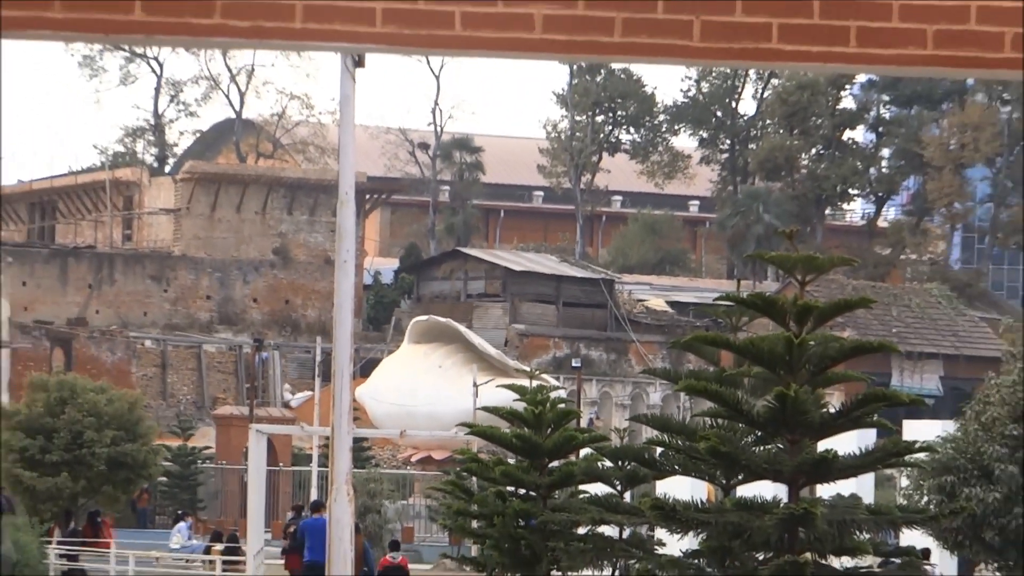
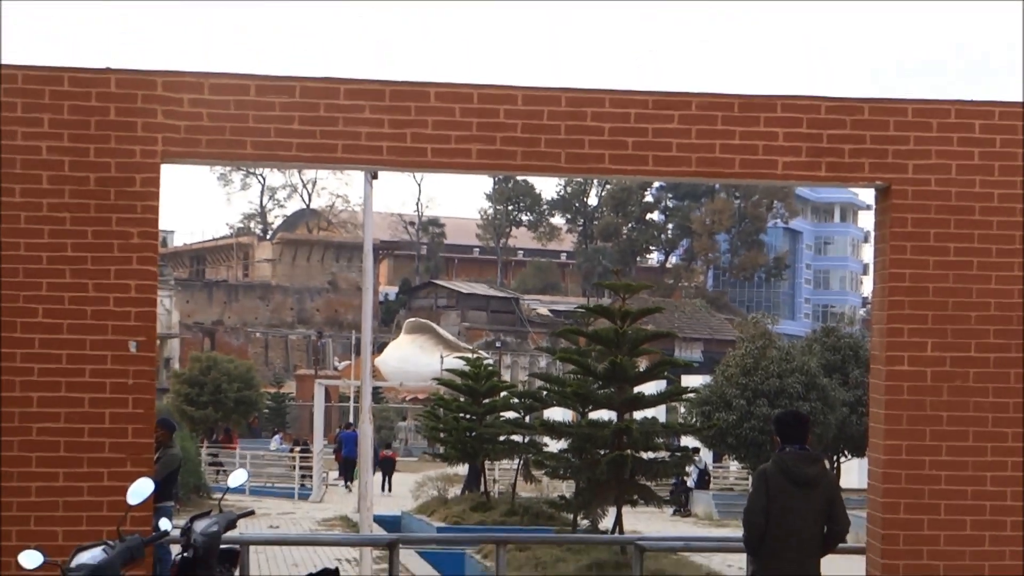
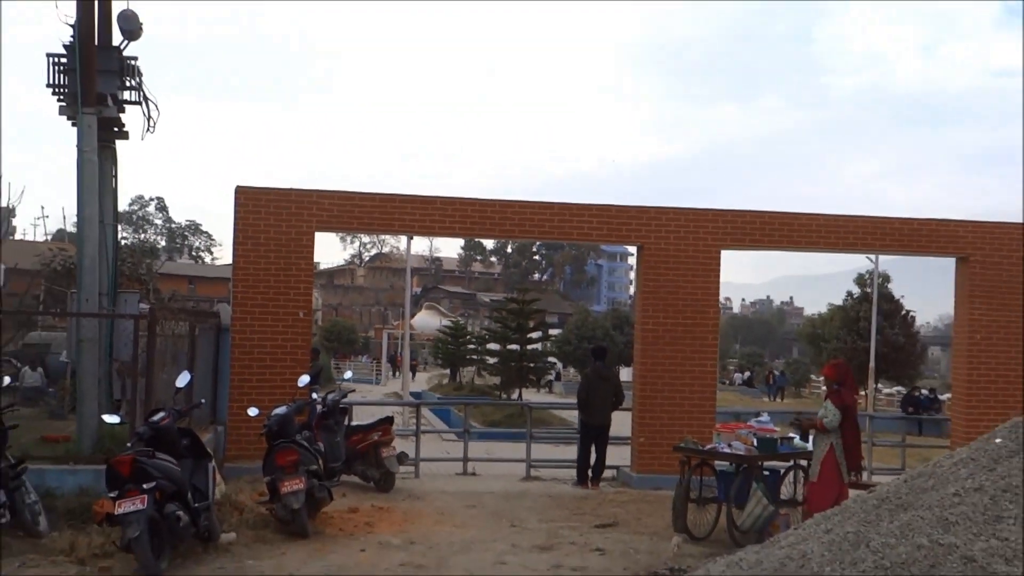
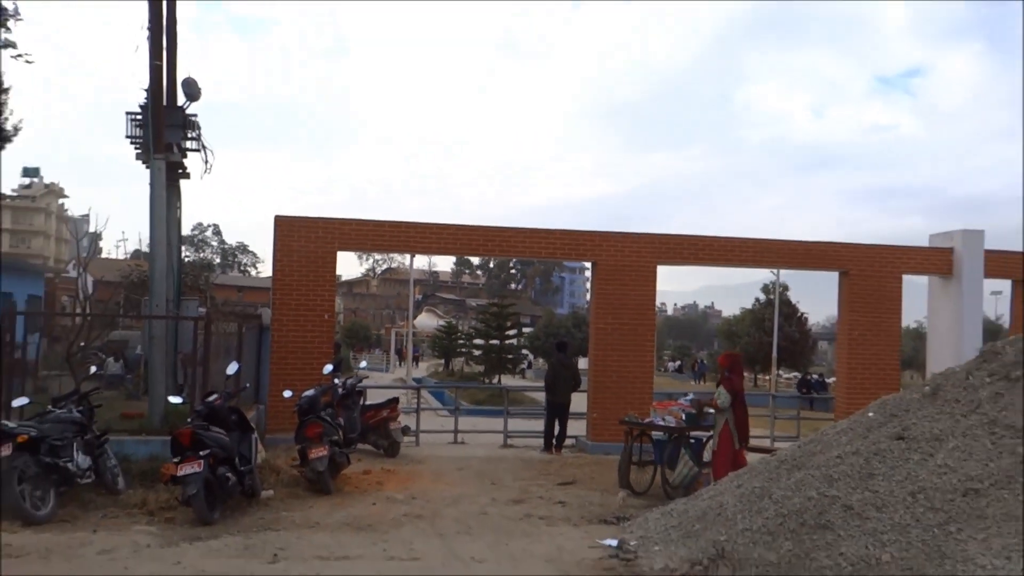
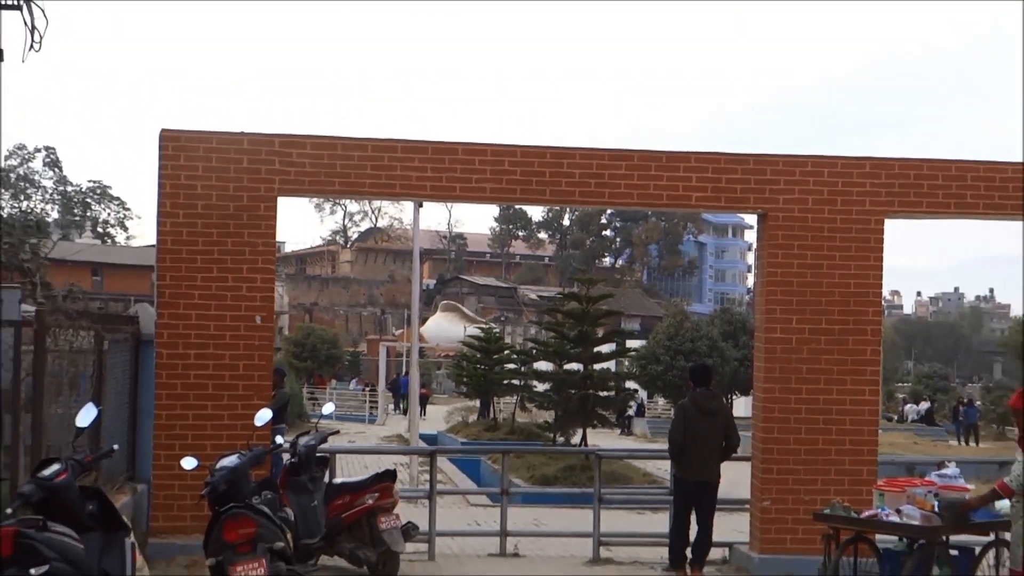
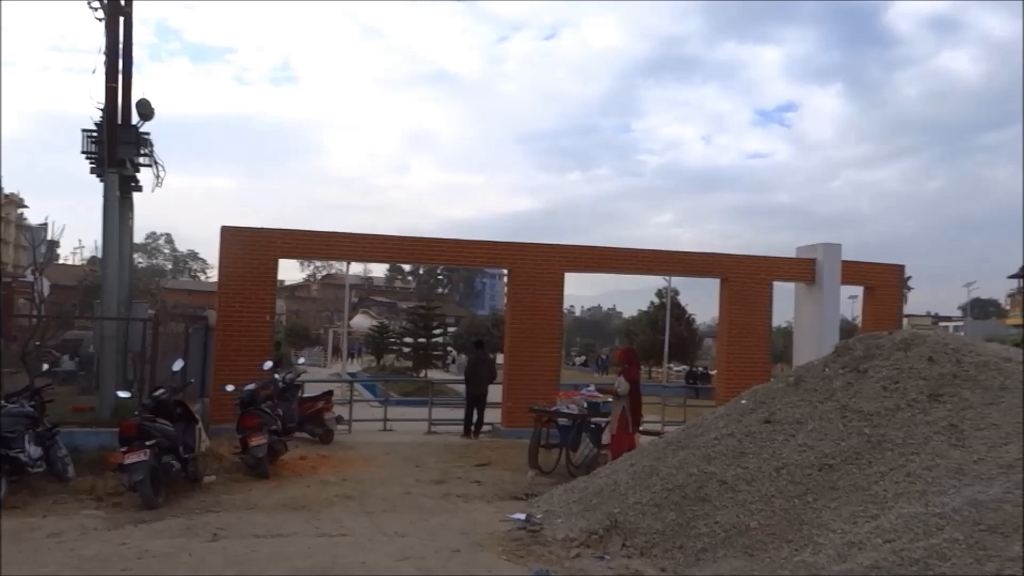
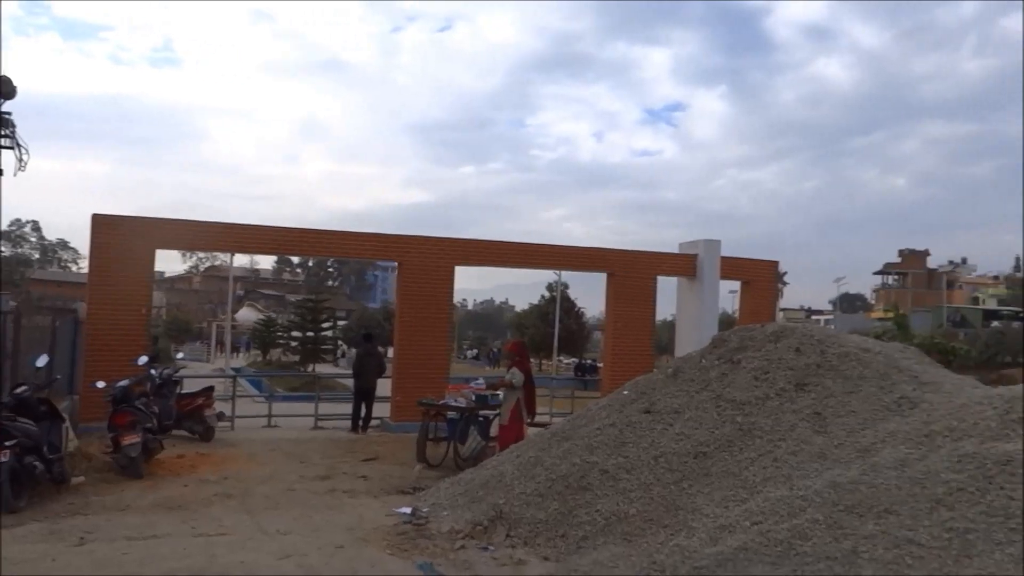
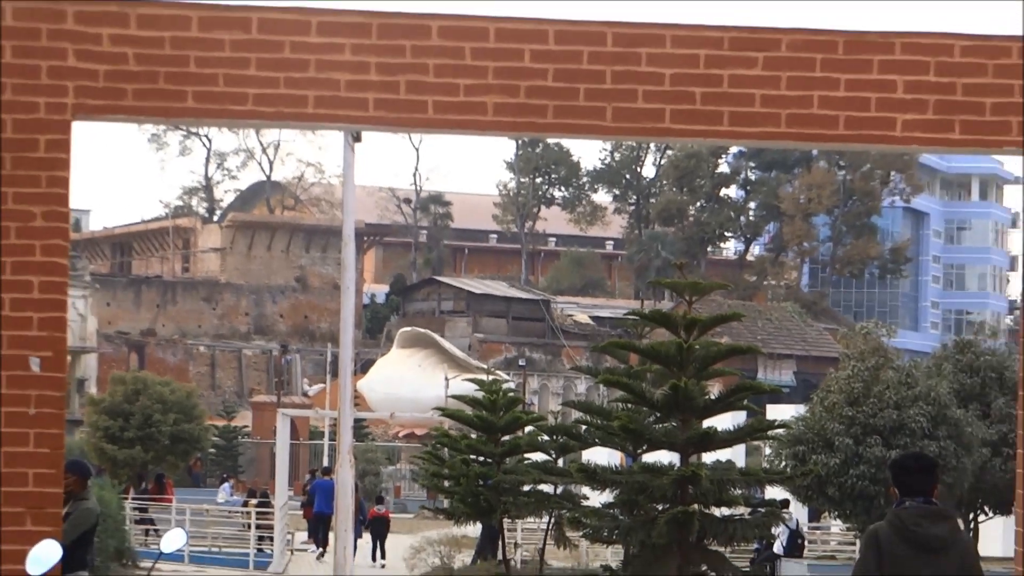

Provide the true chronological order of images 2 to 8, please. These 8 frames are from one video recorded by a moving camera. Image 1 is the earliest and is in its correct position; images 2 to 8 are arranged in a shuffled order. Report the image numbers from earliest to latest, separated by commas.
8, 2, 5, 3, 4, 6, 7
